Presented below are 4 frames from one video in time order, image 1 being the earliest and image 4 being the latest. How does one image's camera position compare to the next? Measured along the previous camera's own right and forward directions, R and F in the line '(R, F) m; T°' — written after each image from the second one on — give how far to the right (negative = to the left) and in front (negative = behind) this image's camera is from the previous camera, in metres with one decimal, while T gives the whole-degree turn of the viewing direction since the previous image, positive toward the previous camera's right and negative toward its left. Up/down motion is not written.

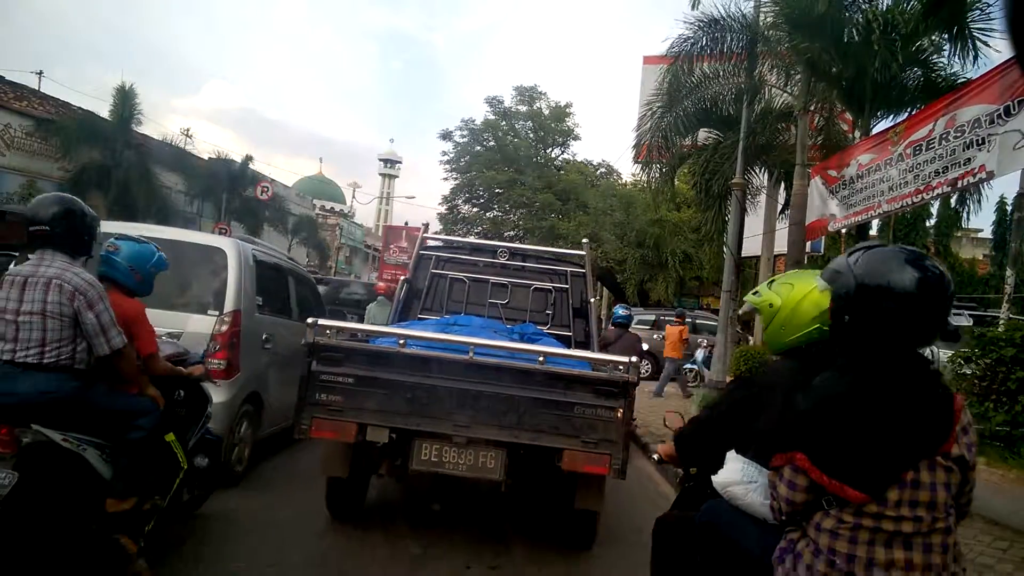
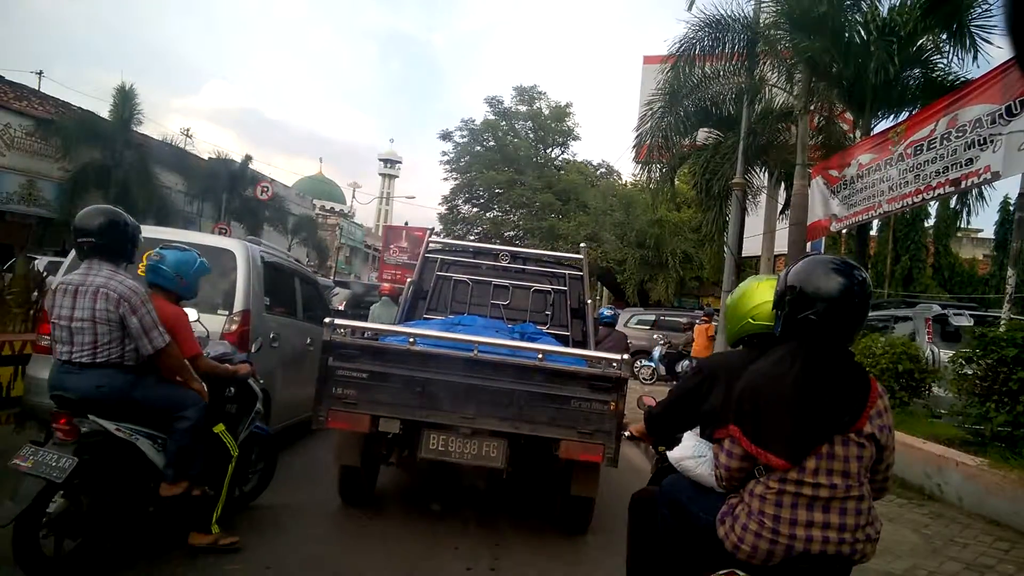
(0.0, 0.0) m; 0°
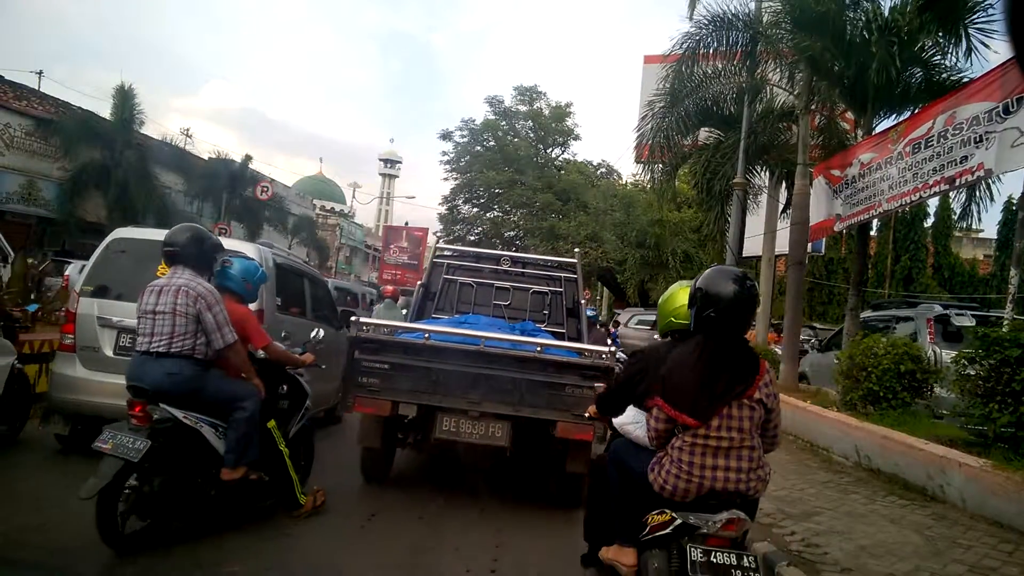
(0.0, 0.0) m; 0°
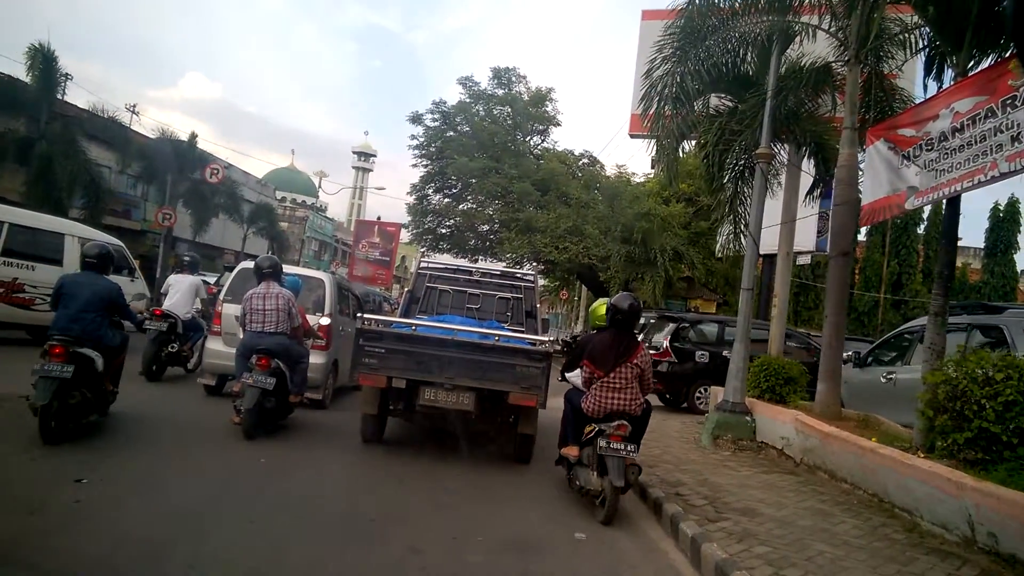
(+0.1, +2.4) m; +2°
